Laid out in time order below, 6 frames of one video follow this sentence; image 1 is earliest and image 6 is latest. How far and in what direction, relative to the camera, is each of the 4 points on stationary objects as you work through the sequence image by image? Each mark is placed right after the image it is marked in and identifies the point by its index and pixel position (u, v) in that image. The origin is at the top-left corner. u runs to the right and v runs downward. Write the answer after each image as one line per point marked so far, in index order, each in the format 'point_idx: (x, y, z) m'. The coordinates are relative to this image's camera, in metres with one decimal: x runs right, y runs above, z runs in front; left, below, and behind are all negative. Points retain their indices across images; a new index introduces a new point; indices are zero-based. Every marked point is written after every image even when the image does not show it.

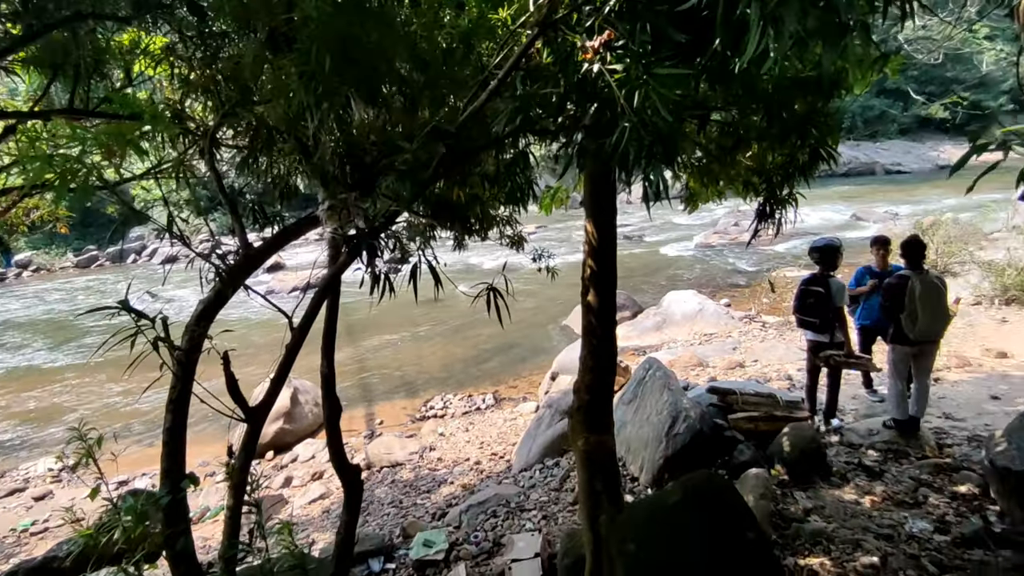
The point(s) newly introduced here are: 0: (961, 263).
0: (+7.2, +0.4, +8.9) m
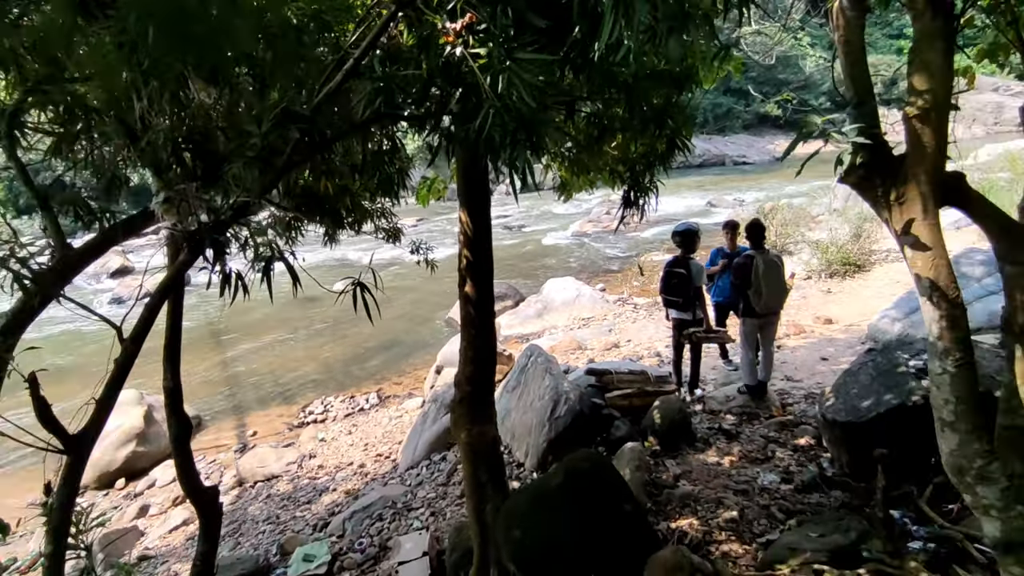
0: (+5.1, +0.8, +10.1) m
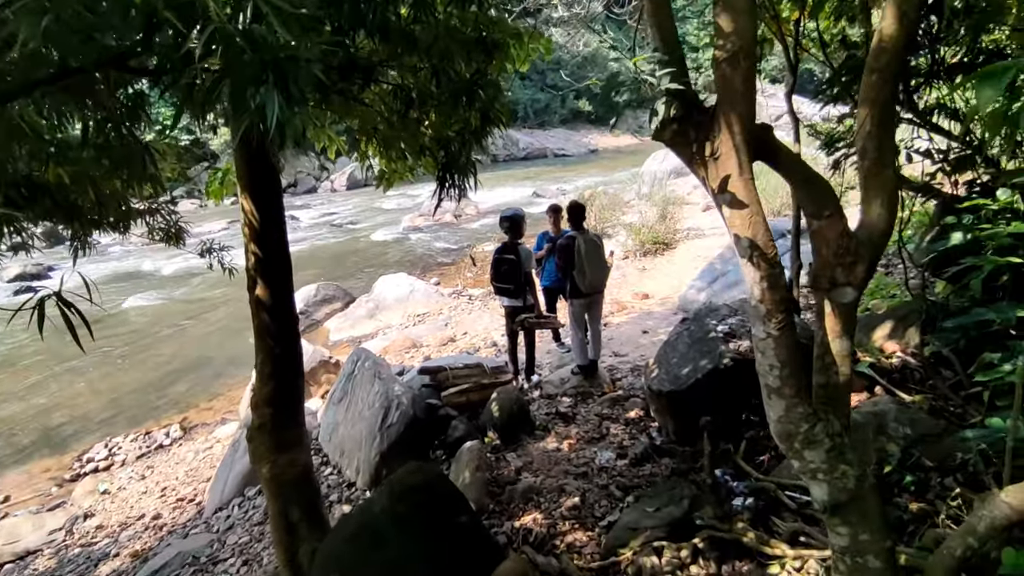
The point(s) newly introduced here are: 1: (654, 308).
0: (+1.9, +1.2, +10.8) m
1: (+1.7, -0.3, +6.8) m
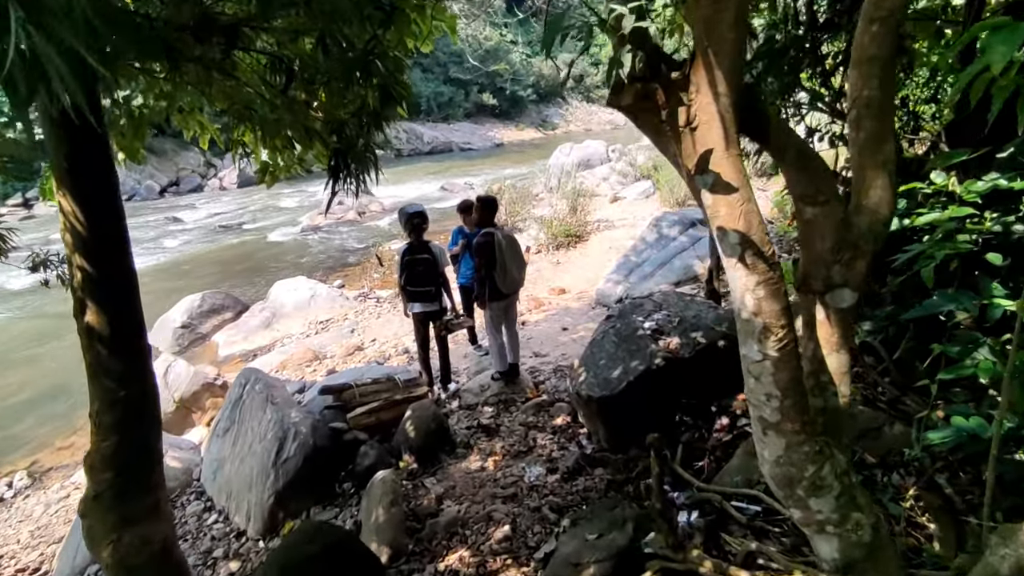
0: (+0.2, +1.3, +10.6) m
1: (+0.7, -0.2, +6.6) m
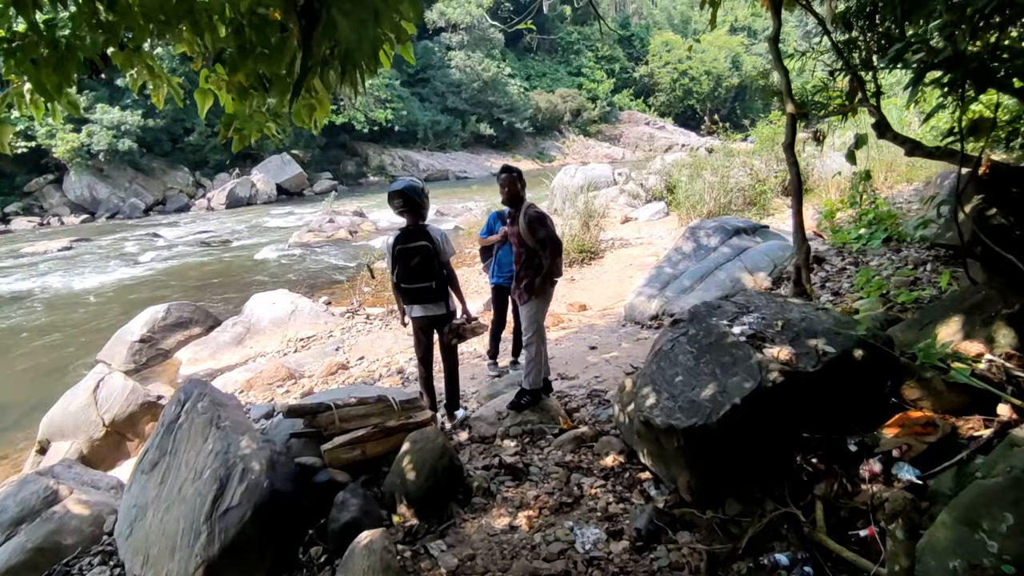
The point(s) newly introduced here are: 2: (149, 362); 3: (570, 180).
0: (+0.3, +0.9, +9.7) m
1: (+0.9, -0.3, +5.7) m
2: (-4.5, -0.9, +6.9) m
3: (+1.5, +2.8, +14.2) m
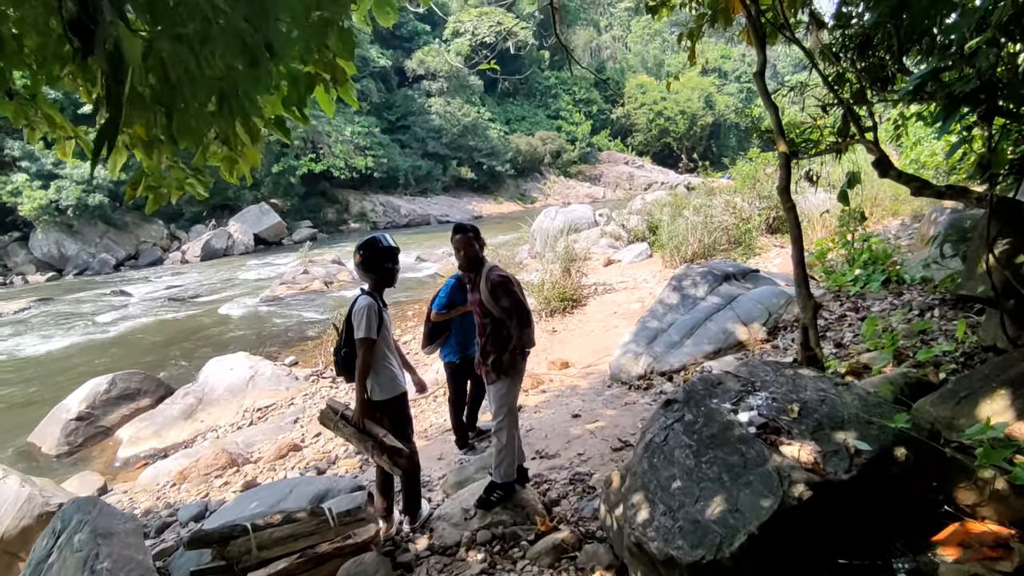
0: (-0.1, +0.1, +9.2) m
1: (+0.6, -0.9, +5.1) m
2: (-4.7, -1.7, +6.2) m
3: (+0.9, +1.6, +13.9) m
